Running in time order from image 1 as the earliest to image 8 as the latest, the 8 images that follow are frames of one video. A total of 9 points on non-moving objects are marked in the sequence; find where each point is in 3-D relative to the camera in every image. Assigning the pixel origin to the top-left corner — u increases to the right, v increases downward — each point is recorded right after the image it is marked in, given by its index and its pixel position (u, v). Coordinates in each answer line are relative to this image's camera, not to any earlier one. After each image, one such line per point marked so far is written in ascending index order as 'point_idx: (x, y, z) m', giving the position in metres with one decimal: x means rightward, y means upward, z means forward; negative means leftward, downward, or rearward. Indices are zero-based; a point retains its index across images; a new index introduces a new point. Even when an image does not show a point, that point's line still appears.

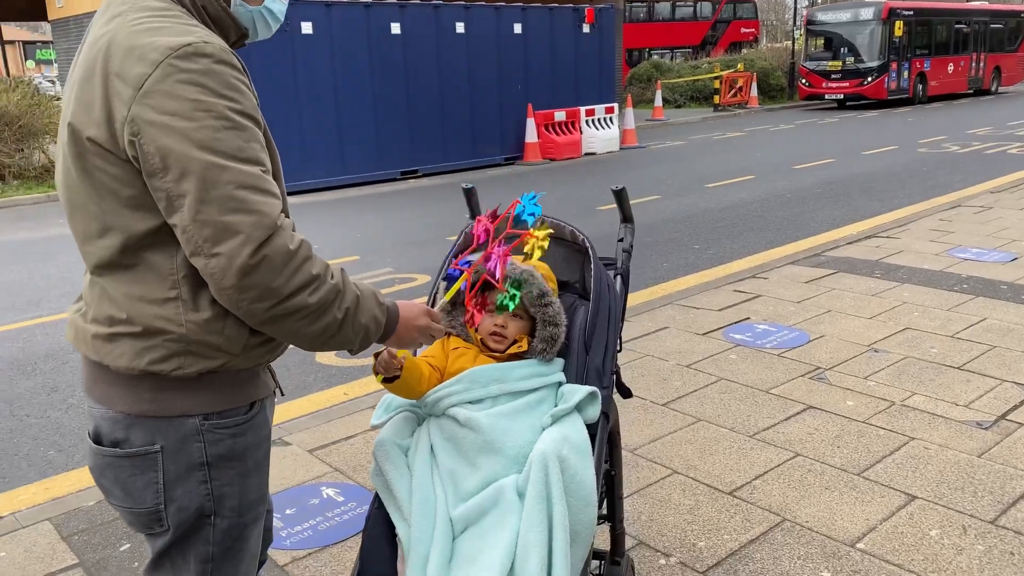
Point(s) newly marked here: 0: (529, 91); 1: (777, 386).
0: (+0.2, +2.8, +11.7) m
1: (+1.1, -0.4, +3.3) m
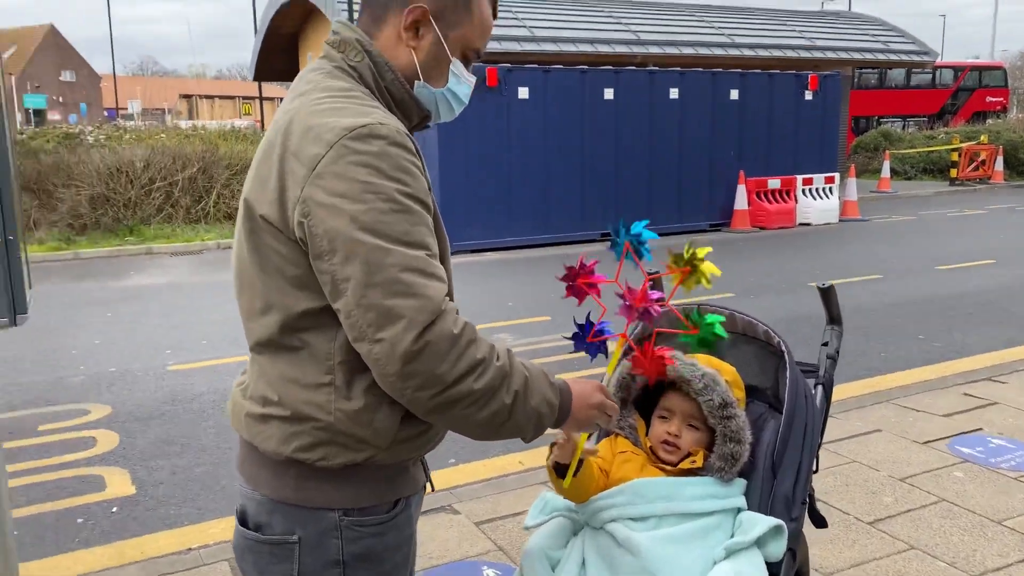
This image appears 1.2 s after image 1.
0: (+3.2, +1.8, +11.4) m
1: (+1.7, -0.8, +2.8) m
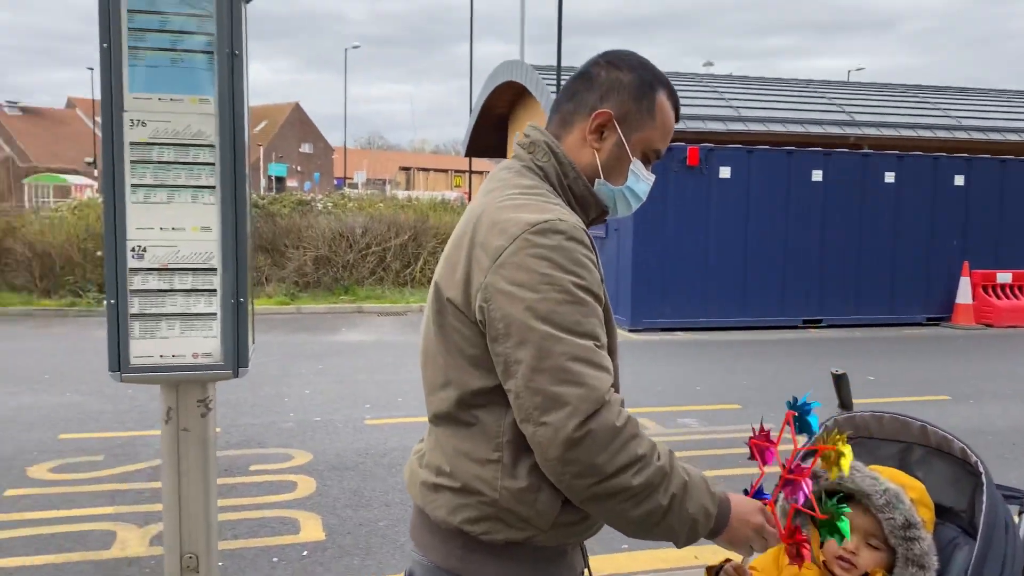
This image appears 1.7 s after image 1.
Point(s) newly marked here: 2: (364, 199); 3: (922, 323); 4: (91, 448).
0: (+5.8, +0.5, +10.5) m
1: (+2.2, -1.2, +2.3) m
2: (-2.9, +1.8, +16.2) m
3: (+5.2, -0.4, +10.4) m
4: (-2.8, -1.1, +5.5) m
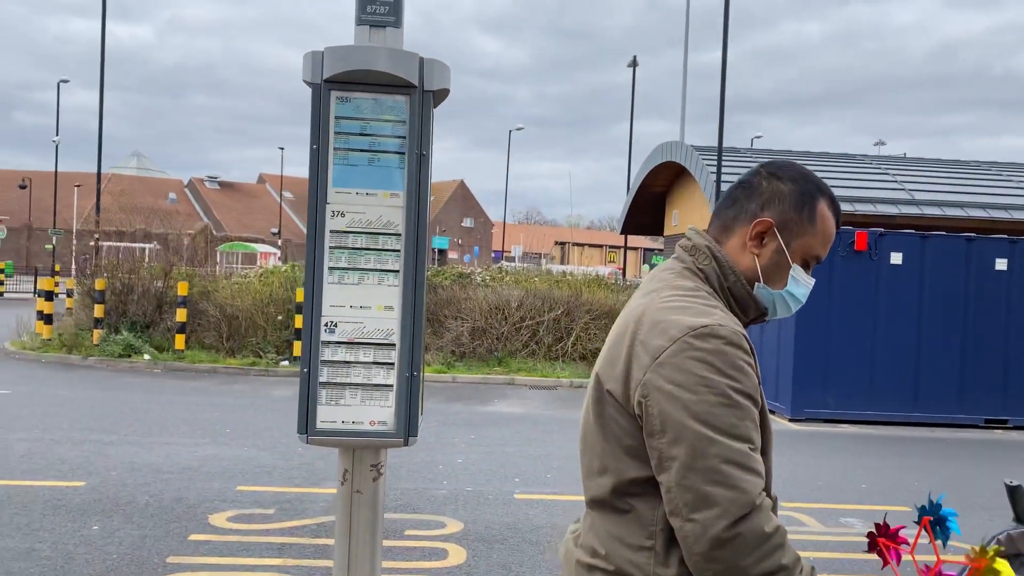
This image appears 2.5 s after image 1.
0: (+7.6, -0.7, +9.4) m
1: (+2.6, -1.5, +1.9) m
2: (+0.2, +0.3, +16.7) m
3: (+7.0, -1.6, +9.3) m
4: (-1.8, -1.5, +5.9) m
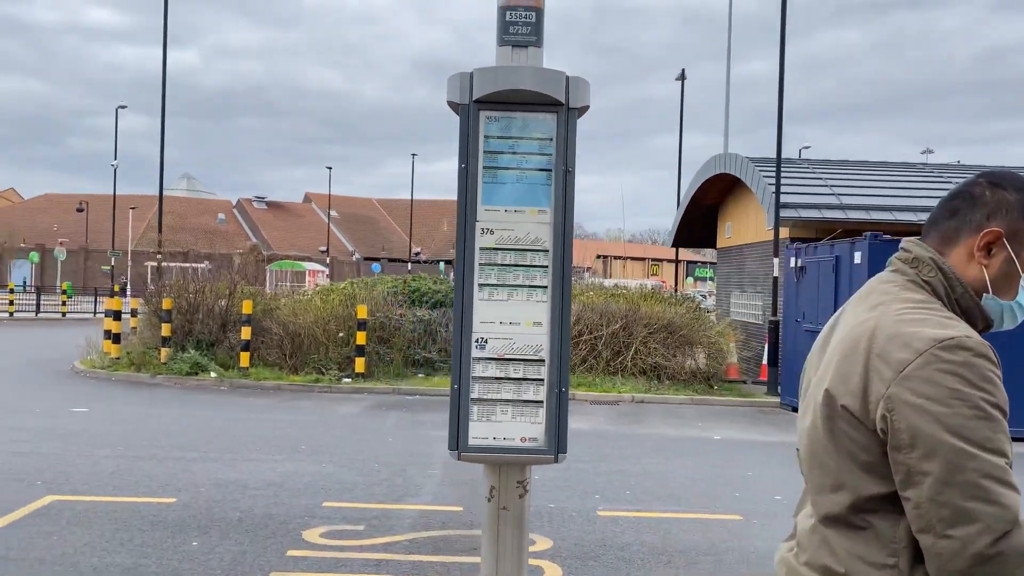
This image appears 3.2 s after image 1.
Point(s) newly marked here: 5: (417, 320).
0: (+8.4, -0.8, +9.0) m
1: (+3.0, -1.5, +1.7) m
2: (+1.3, 0.0, +16.7) m
3: (+7.8, -1.7, +9.0) m
4: (-1.1, -1.6, +6.0) m
5: (-1.7, -0.6, +15.2) m
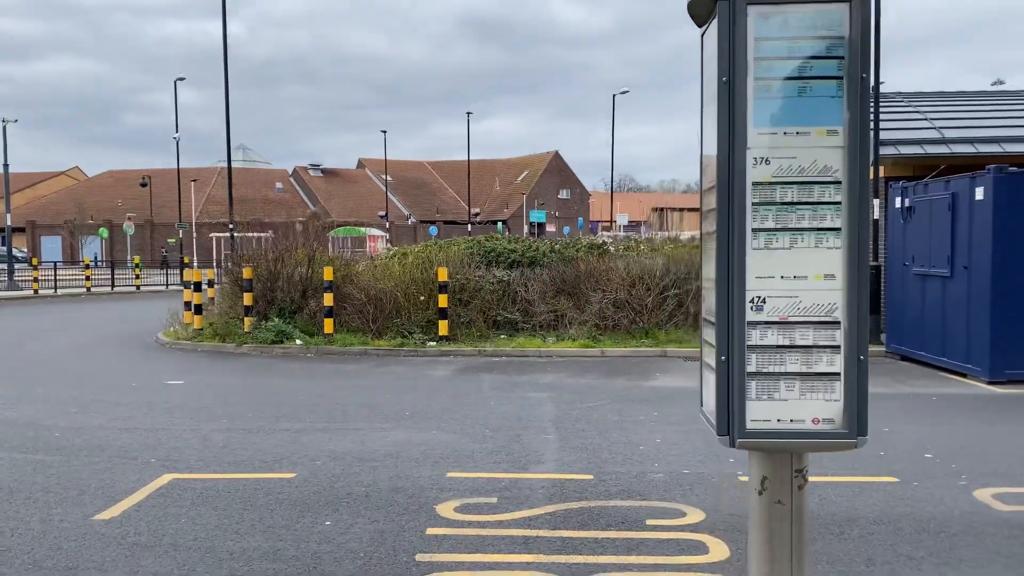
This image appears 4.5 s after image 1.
0: (+9.4, 0.0, +7.9) m
1: (+3.6, -1.3, +1.1) m
2: (+2.9, +0.9, +16.0) m
3: (+8.9, -0.9, +8.0) m
4: (-0.2, -1.4, +5.6) m
5: (-0.2, +0.2, +14.8) m
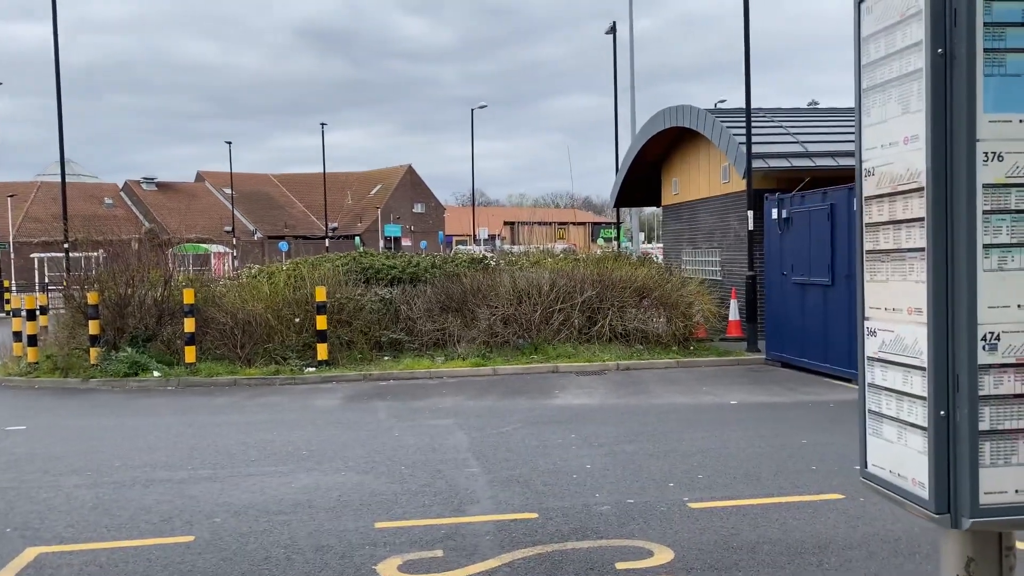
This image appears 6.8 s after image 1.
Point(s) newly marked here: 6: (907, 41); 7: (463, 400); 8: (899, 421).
0: (+8.5, +0.1, +9.0) m
1: (+4.0, -1.2, +1.2) m
2: (+0.6, +0.7, +15.8) m
3: (+7.9, -0.9, +8.9) m
4: (-0.5, -1.5, +5.0) m
5: (-2.2, -0.2, +14.0) m
6: (+1.3, +0.8, +2.6) m
7: (-0.6, -1.4, +10.2) m
8: (+1.3, -0.4, +2.7) m
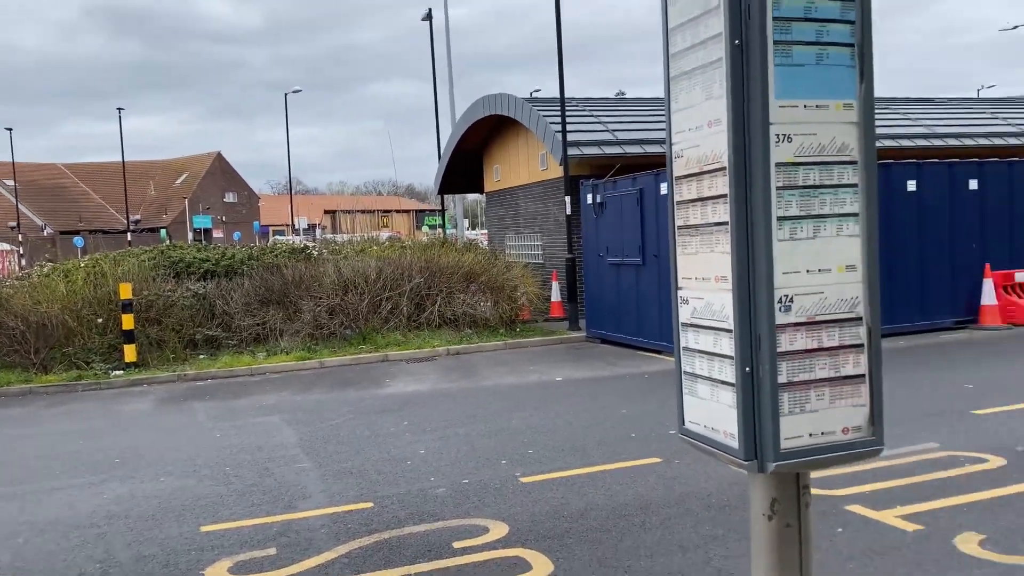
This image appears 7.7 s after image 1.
0: (+6.4, +0.5, +10.6) m
1: (+3.7, -1.1, +2.1) m
2: (-2.8, +0.9, +15.6) m
3: (+5.9, -0.5, +10.5) m
4: (-1.5, -1.5, +4.8) m
5: (-5.1, -0.1, +13.3) m
6: (+0.7, +0.9, +2.8) m
7: (-2.7, -1.3, +9.9) m
8: (+0.7, -0.3, +3.0) m
